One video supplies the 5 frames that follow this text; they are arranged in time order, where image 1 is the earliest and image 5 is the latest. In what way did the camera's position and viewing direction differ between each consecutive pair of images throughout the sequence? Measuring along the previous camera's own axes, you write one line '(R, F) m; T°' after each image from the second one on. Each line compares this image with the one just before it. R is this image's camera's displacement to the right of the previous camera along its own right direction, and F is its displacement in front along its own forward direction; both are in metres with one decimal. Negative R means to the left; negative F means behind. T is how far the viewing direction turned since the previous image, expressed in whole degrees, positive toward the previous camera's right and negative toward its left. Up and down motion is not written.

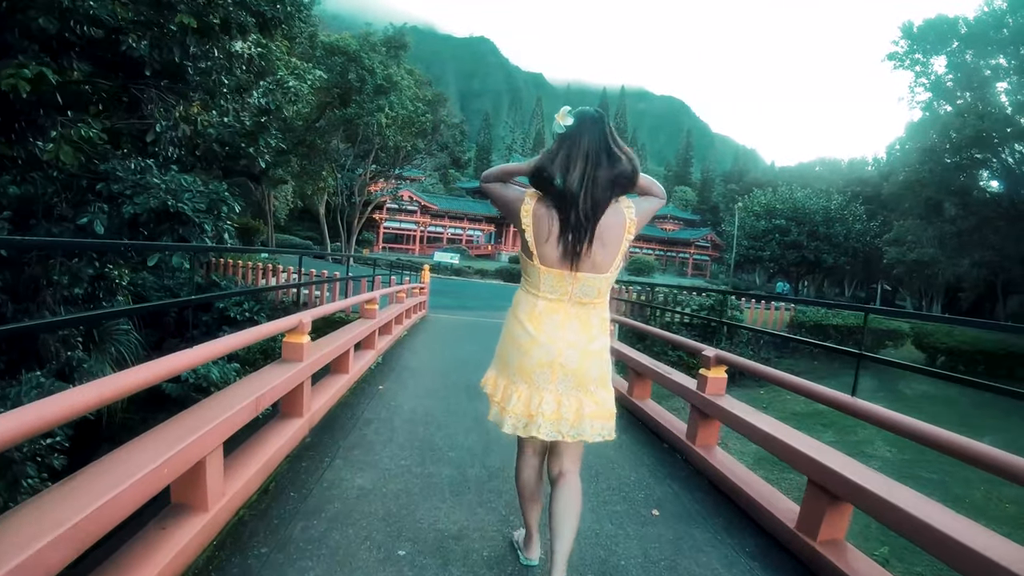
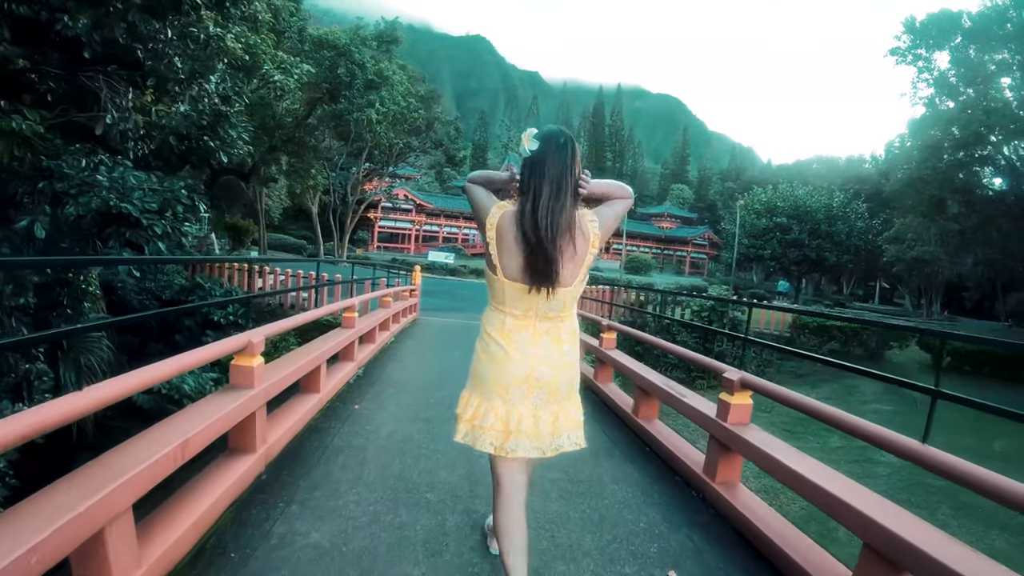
(0.0, +0.4) m; 0°
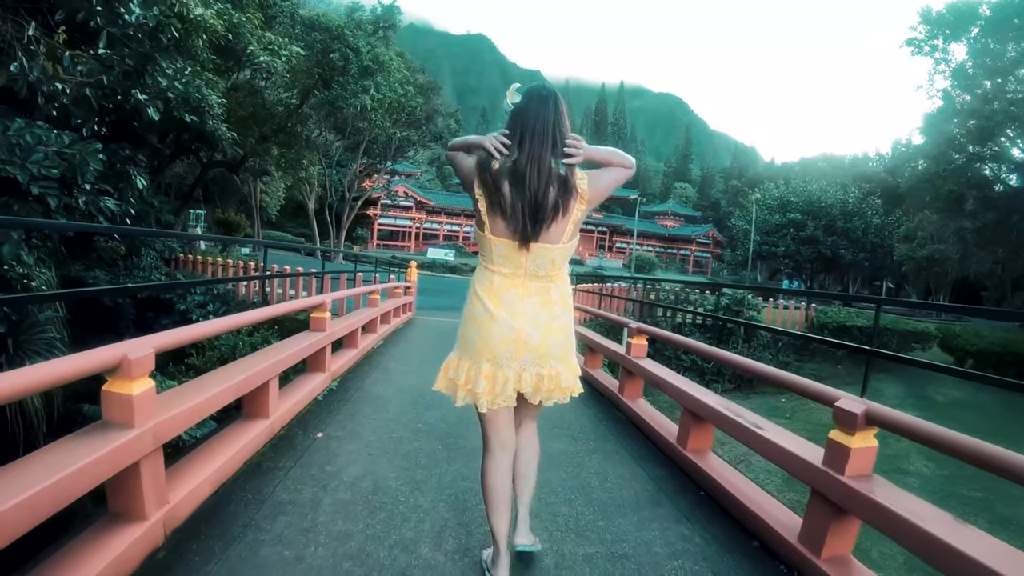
(0.0, +0.8) m; 0°
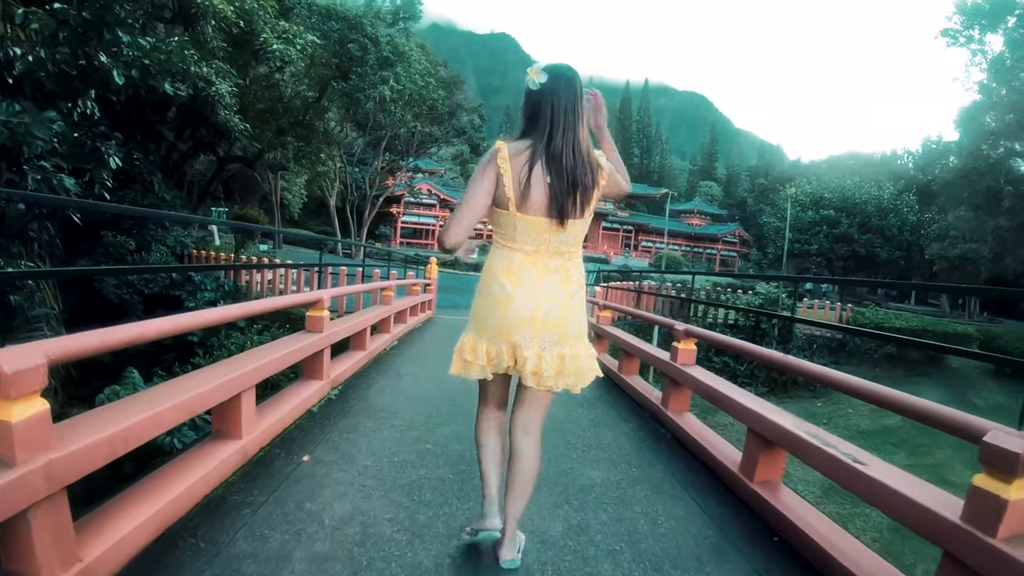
(0.0, +0.5) m; -2°
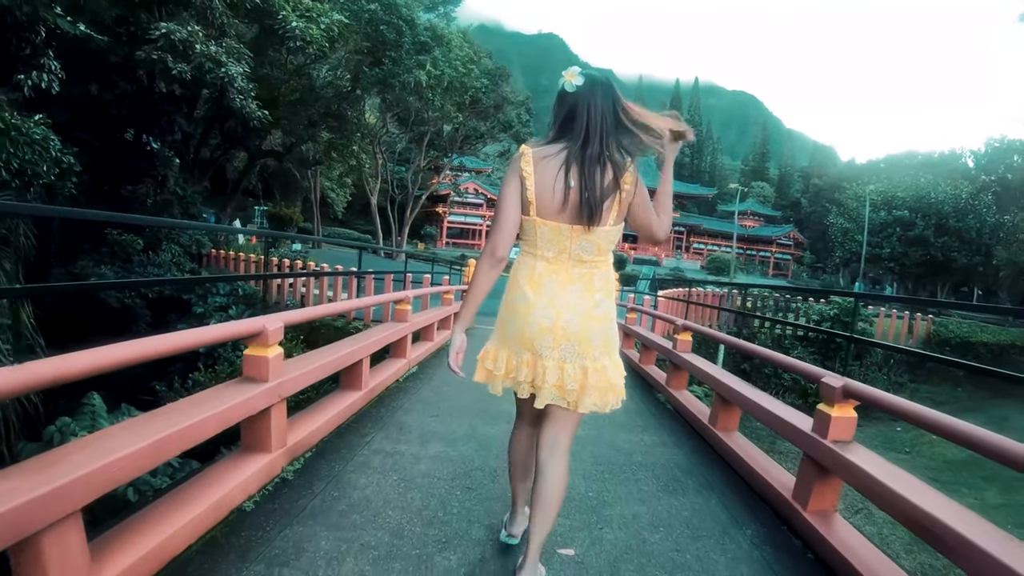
(0.0, +1.1) m; -4°
